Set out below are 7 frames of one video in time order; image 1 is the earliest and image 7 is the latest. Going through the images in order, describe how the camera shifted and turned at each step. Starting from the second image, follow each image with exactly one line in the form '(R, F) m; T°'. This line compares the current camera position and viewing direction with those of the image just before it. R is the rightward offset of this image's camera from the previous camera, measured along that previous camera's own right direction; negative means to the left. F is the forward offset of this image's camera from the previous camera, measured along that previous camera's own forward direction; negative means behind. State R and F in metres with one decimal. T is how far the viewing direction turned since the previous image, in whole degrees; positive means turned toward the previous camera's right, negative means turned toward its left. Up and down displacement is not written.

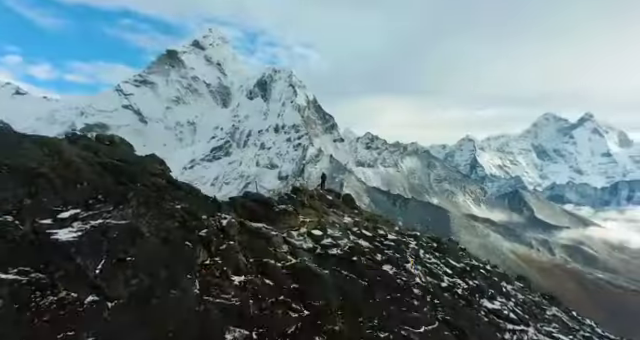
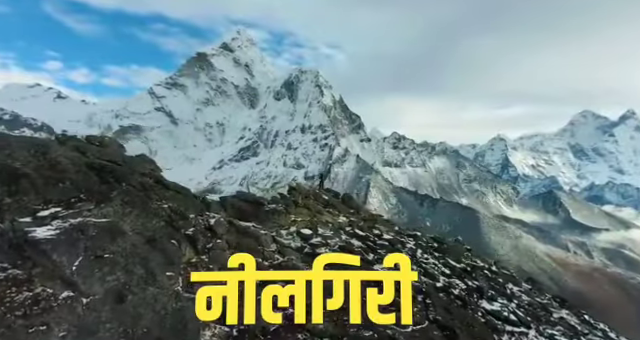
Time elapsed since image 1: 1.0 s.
(+2.6, 0.0) m; -2°
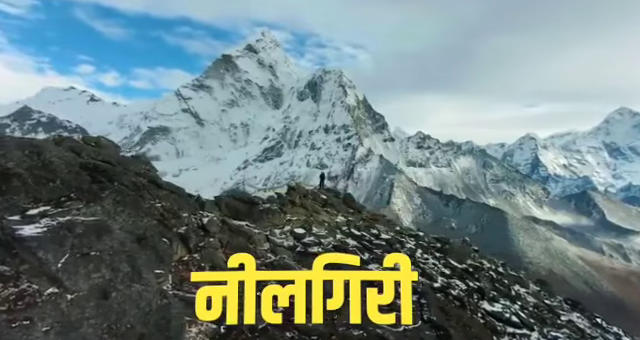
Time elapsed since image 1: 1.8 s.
(+2.0, 0.0) m; -2°
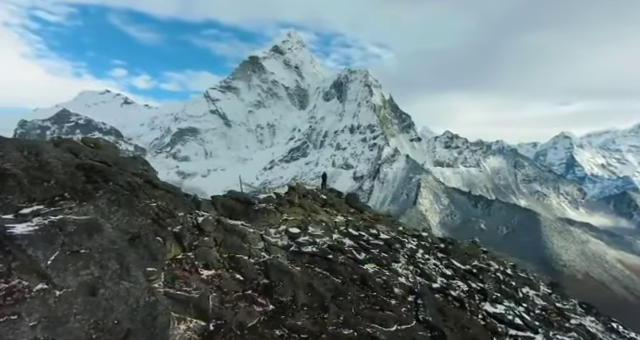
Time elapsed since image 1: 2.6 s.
(+2.0, -0.1) m; -2°
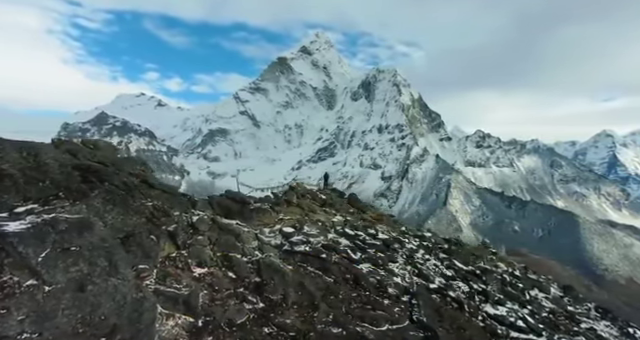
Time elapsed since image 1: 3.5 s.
(+2.3, -0.2) m; -2°
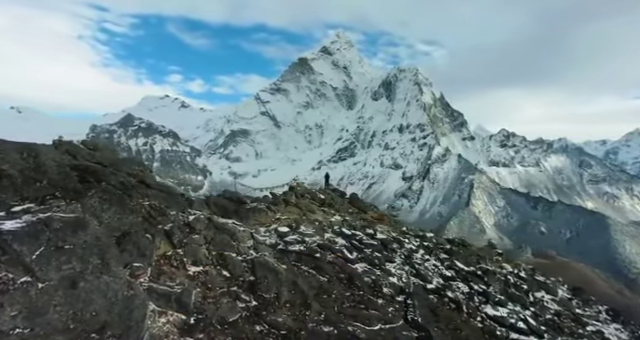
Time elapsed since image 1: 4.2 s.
(+1.7, -0.2) m; -2°
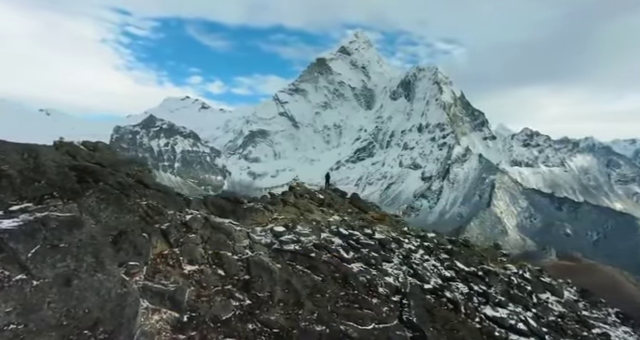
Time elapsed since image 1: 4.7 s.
(+1.5, -0.2) m; -1°
